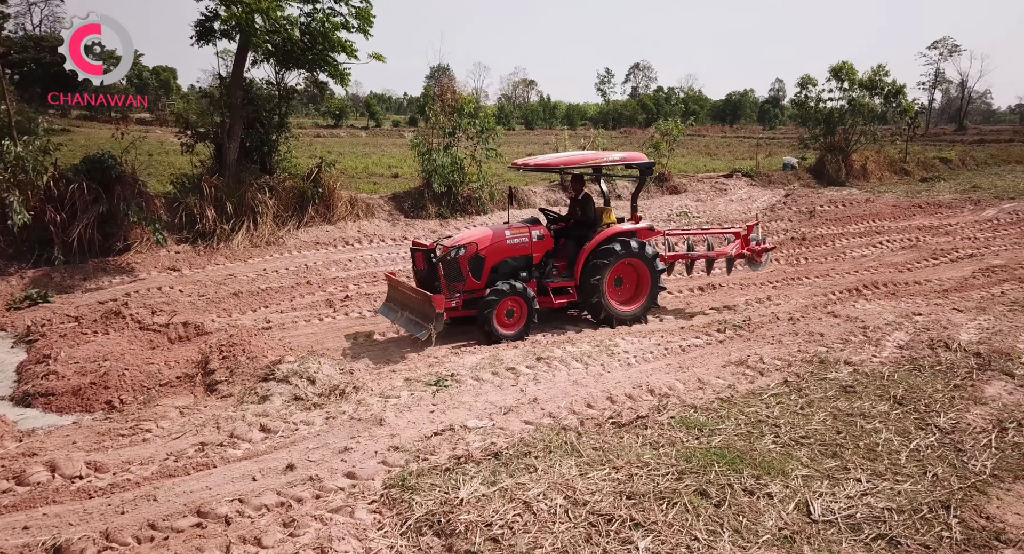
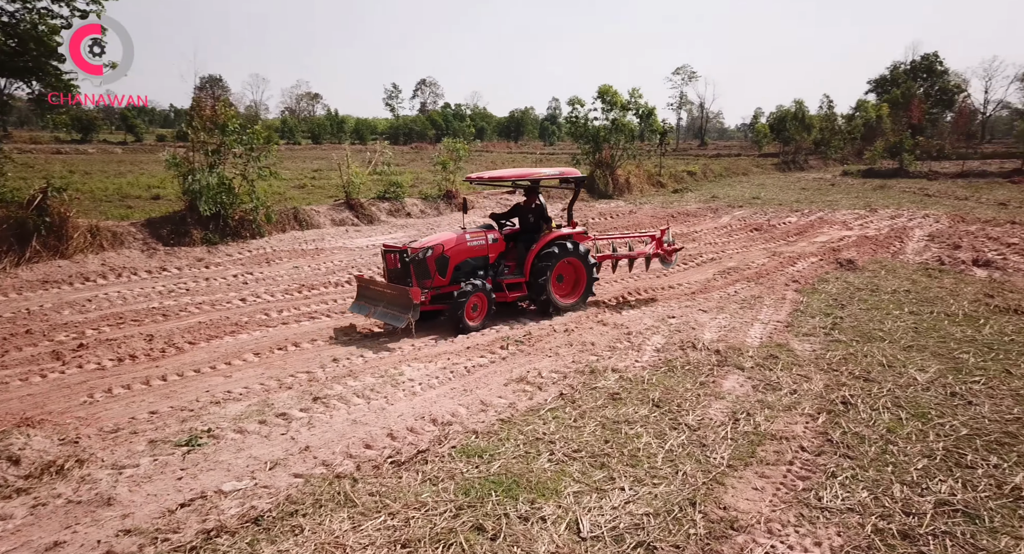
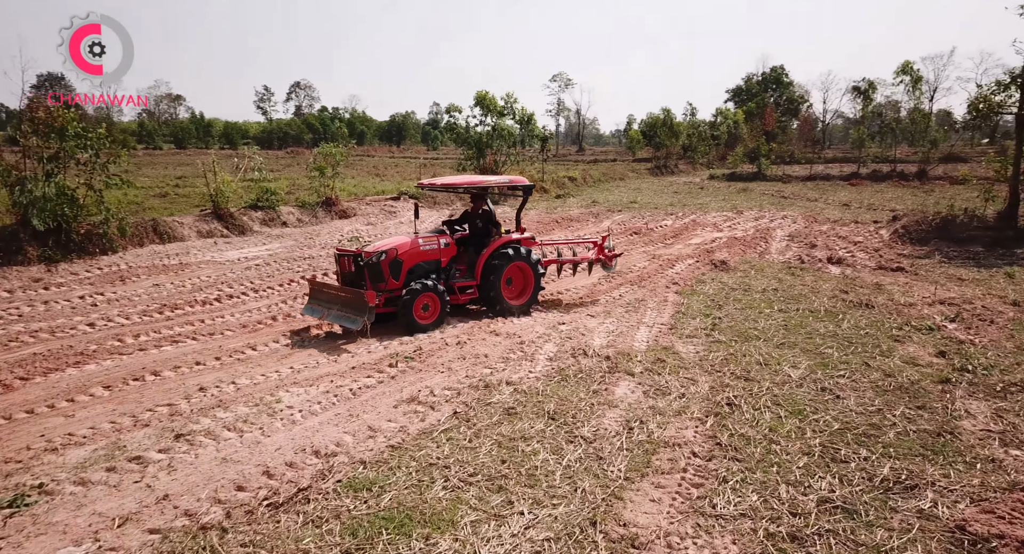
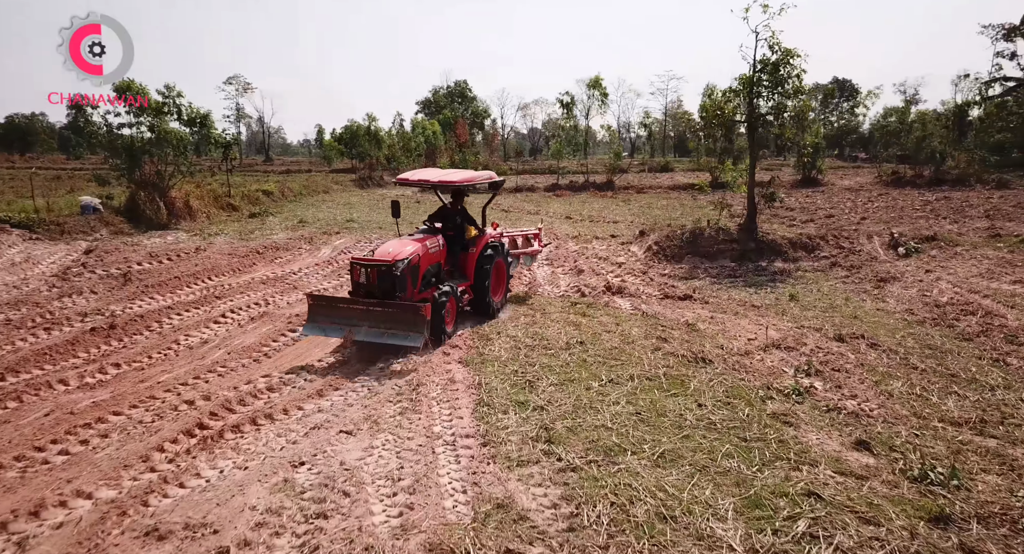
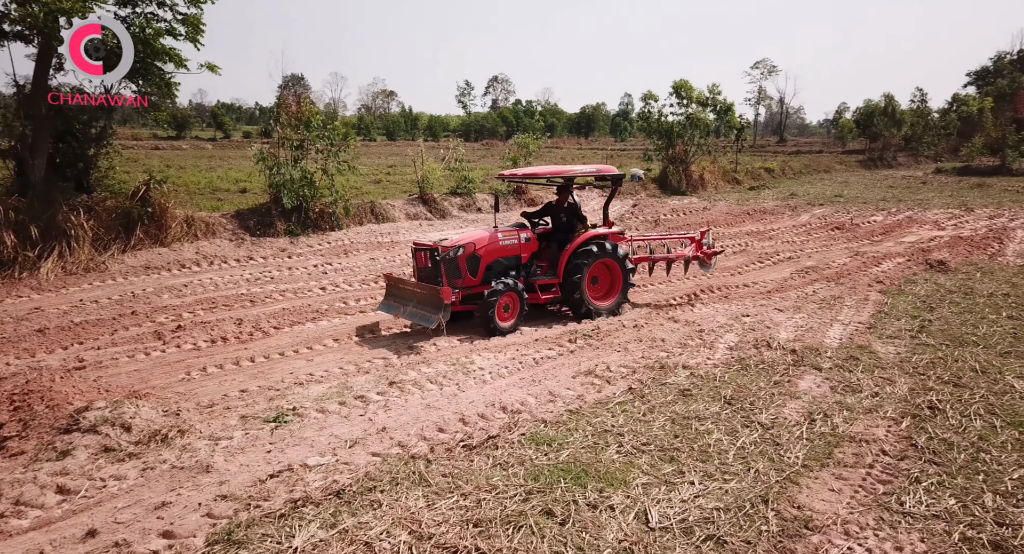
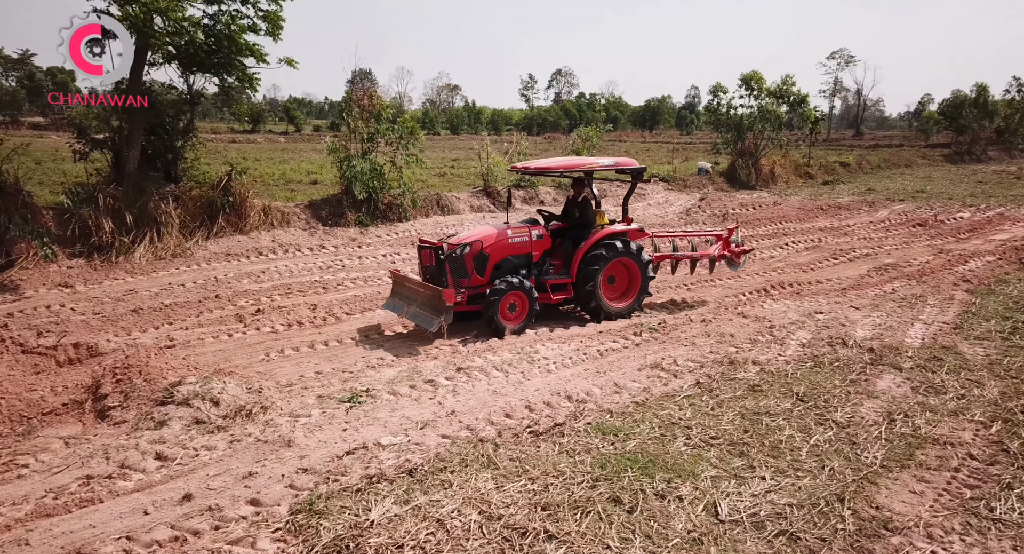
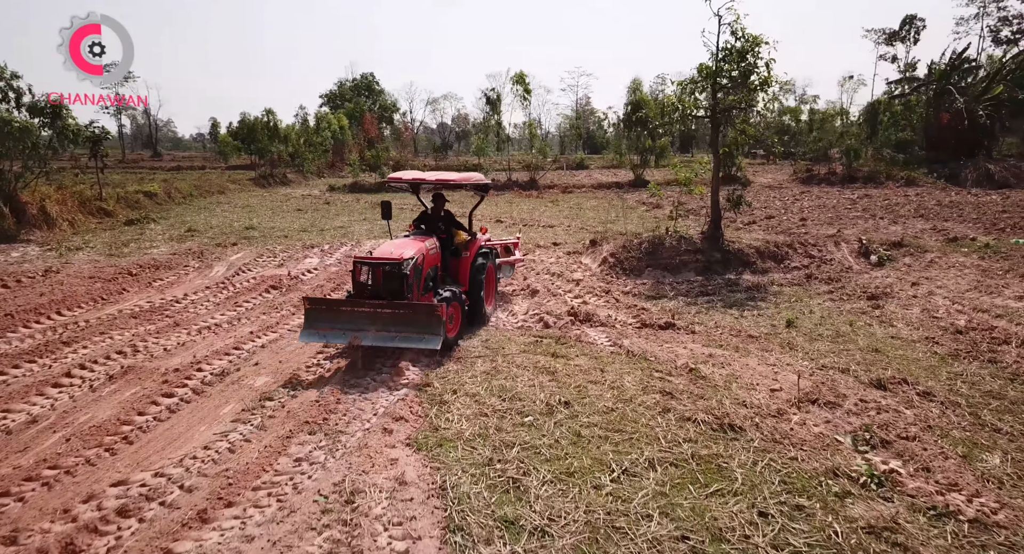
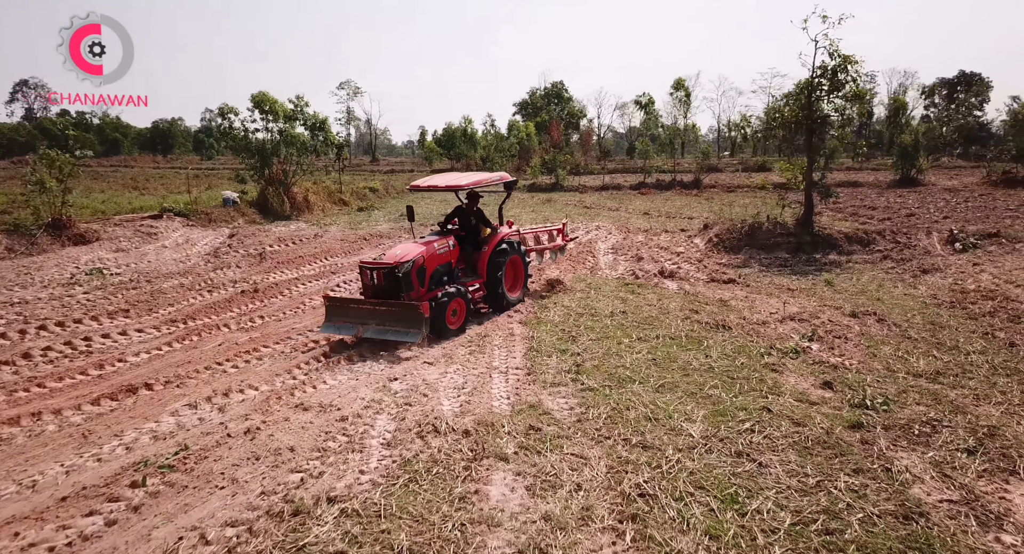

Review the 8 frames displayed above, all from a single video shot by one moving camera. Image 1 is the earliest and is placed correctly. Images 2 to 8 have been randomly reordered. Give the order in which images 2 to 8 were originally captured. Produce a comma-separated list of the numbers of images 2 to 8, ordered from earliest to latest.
6, 5, 2, 3, 8, 4, 7
